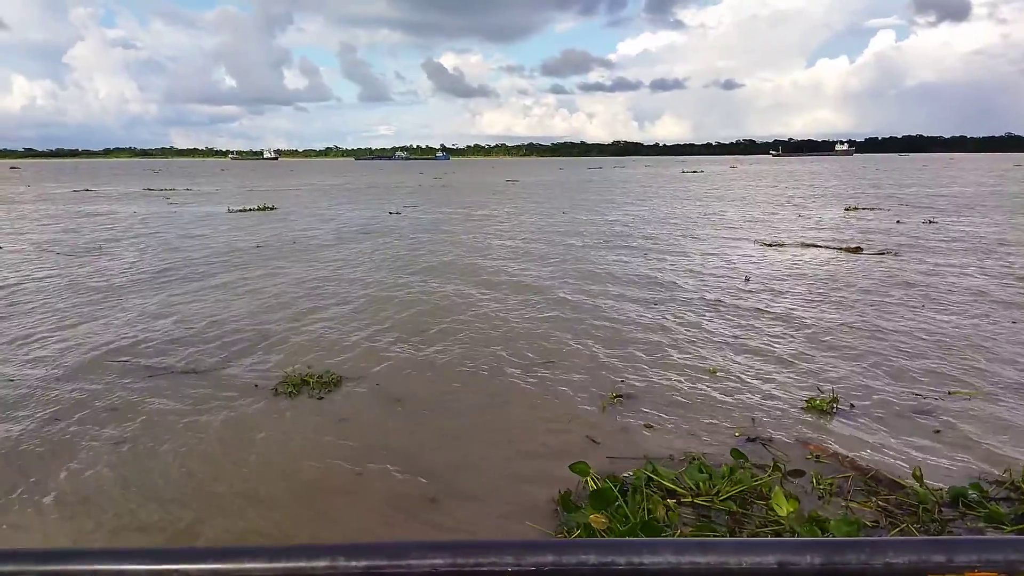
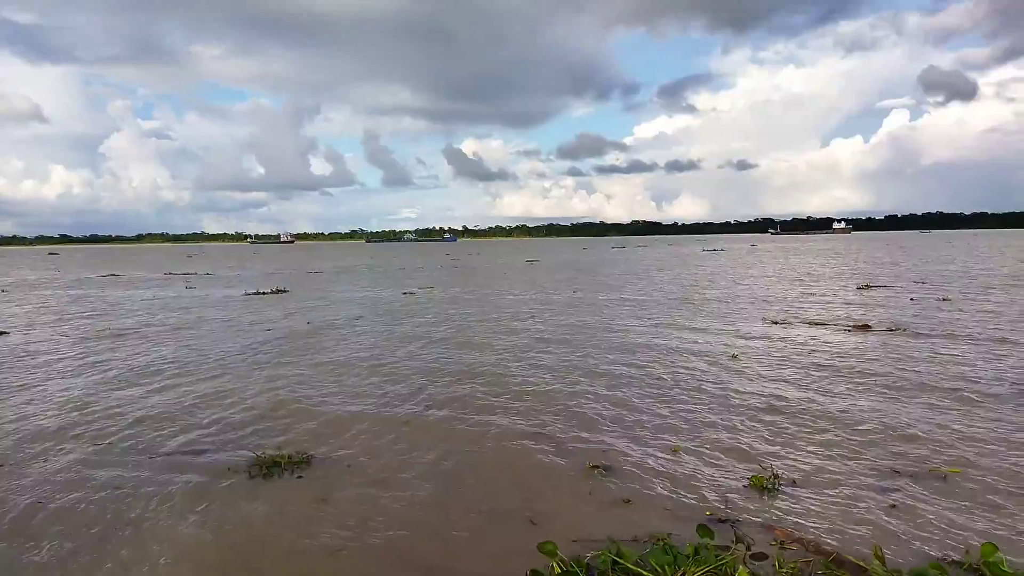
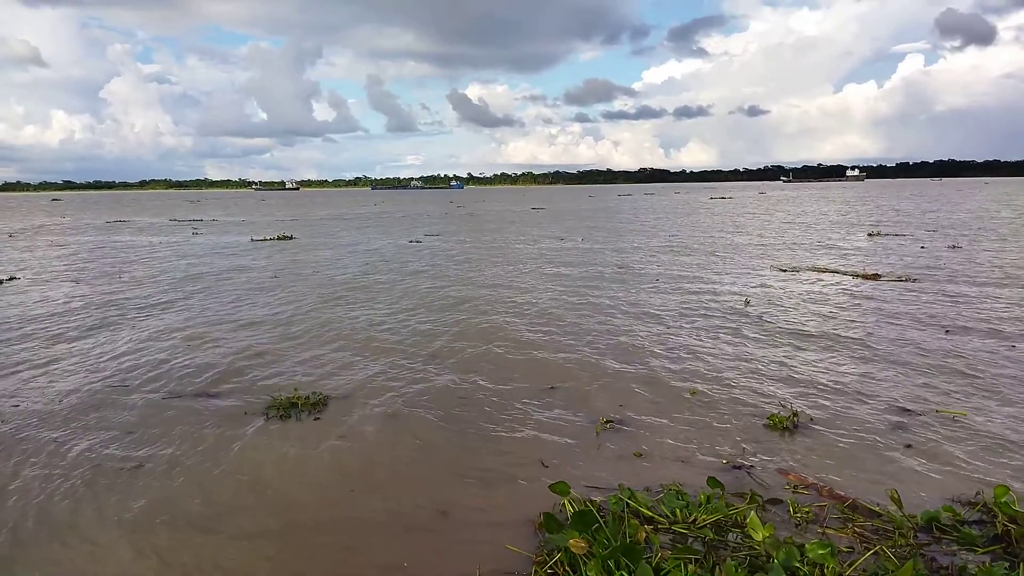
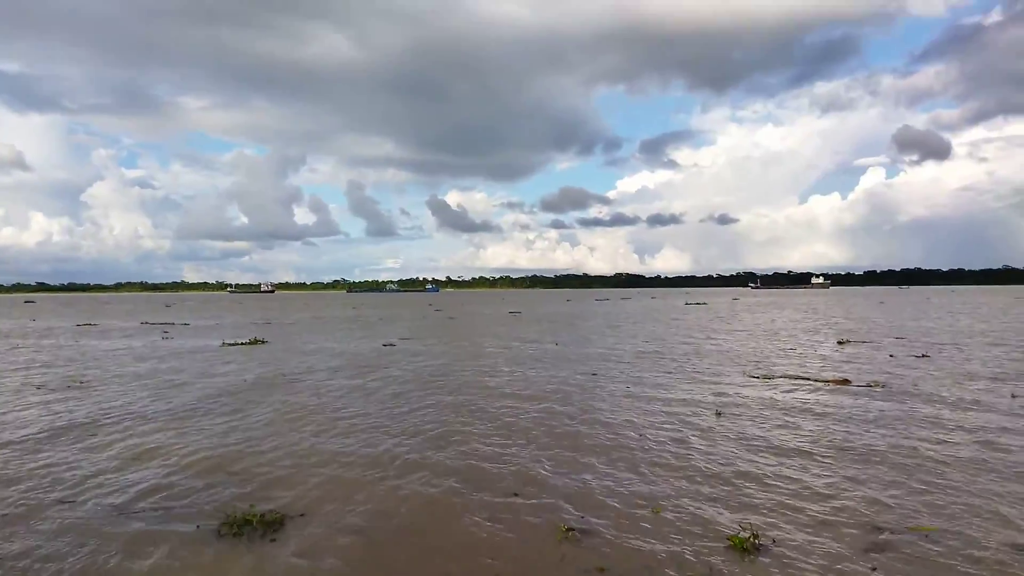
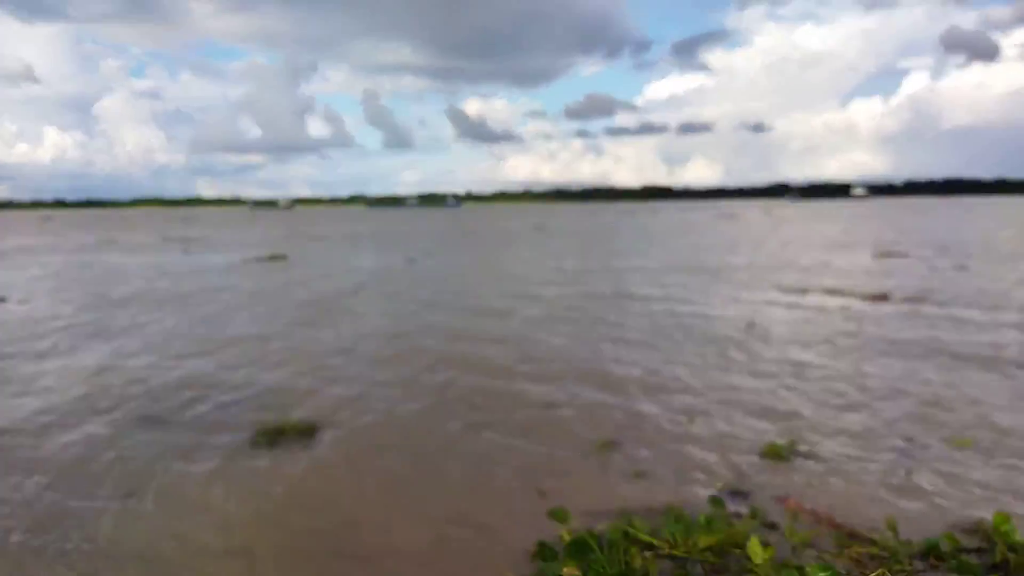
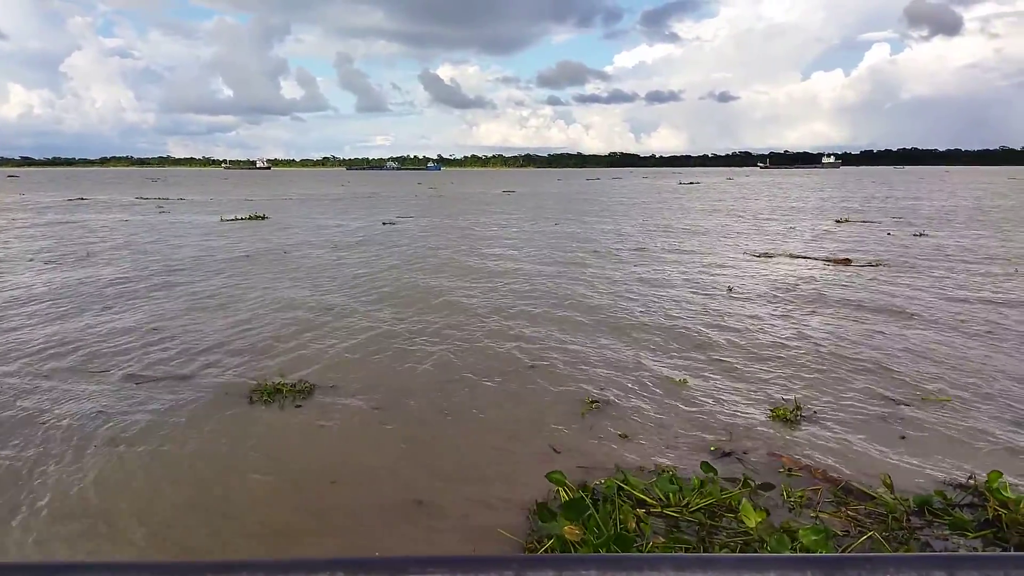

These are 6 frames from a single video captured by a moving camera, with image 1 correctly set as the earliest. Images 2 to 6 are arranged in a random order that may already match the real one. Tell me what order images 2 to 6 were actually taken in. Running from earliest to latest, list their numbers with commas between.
6, 3, 5, 2, 4
